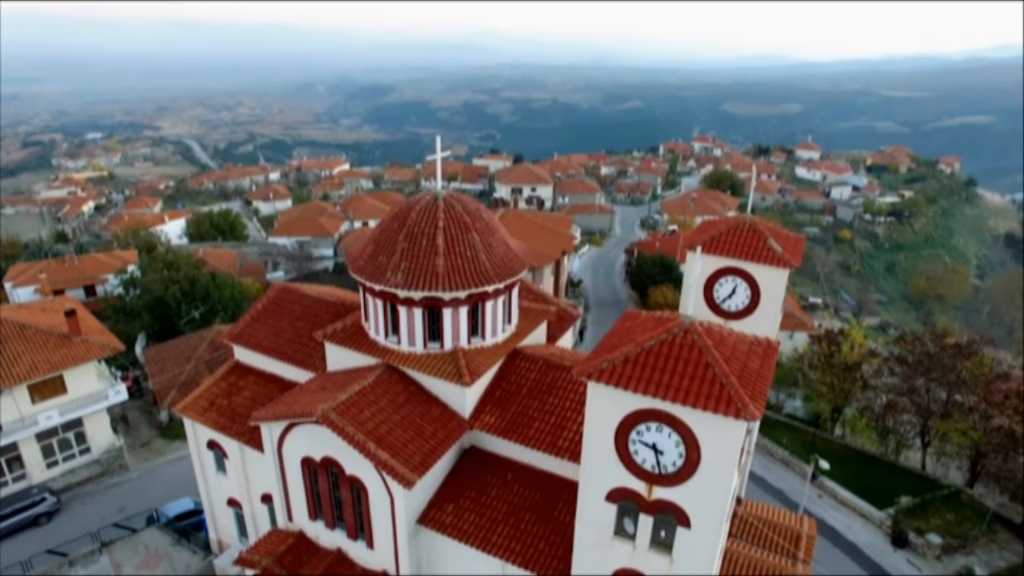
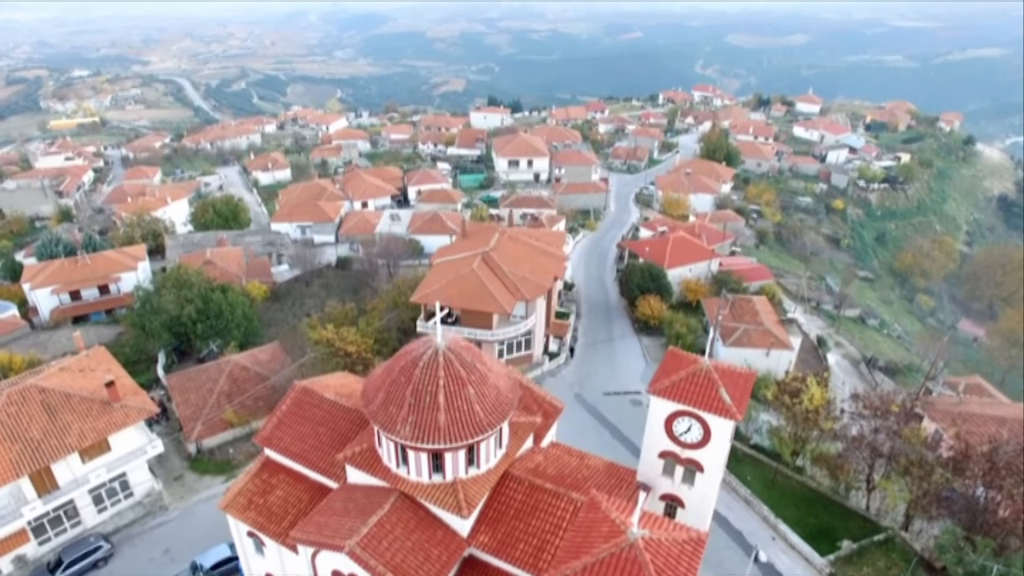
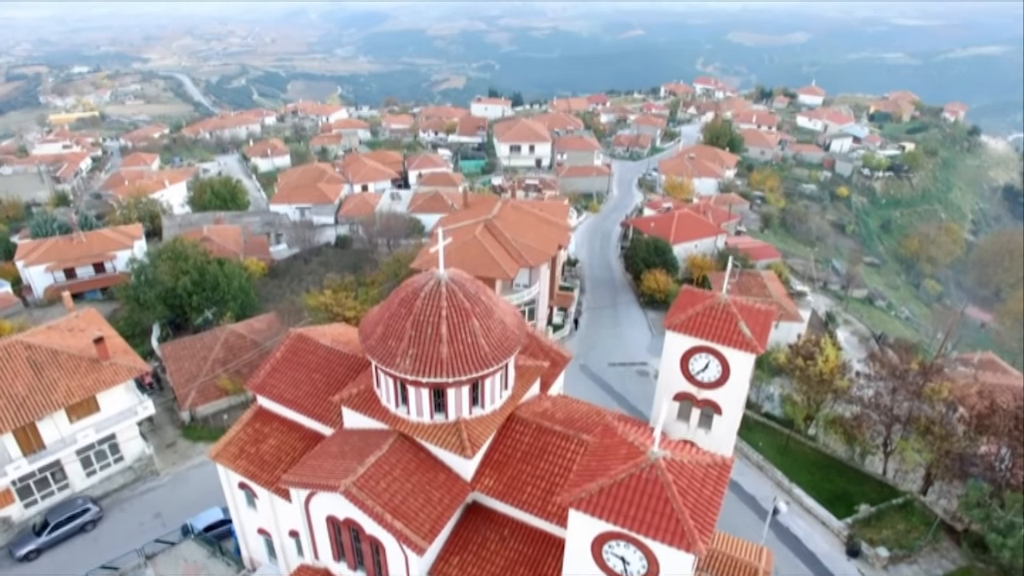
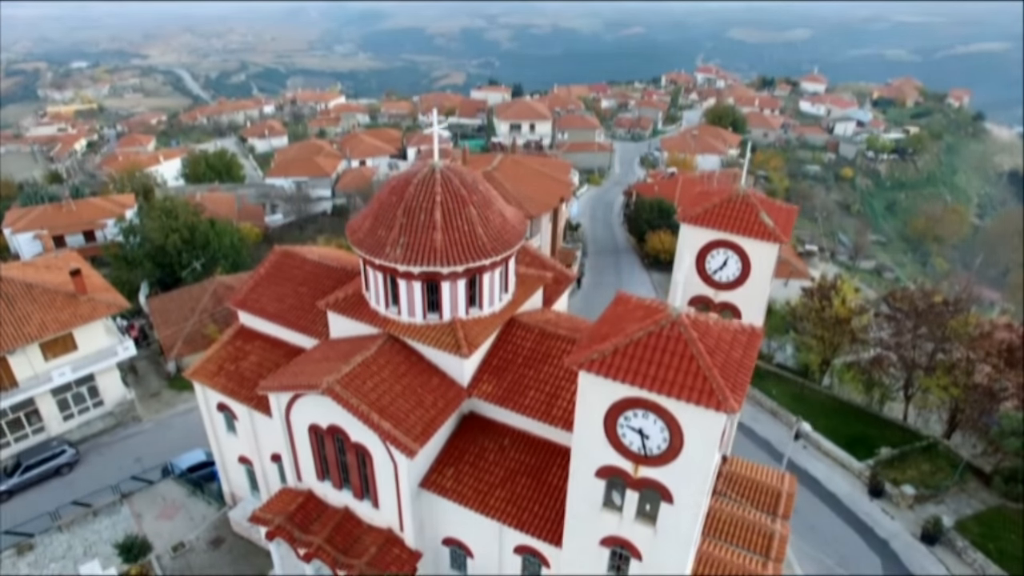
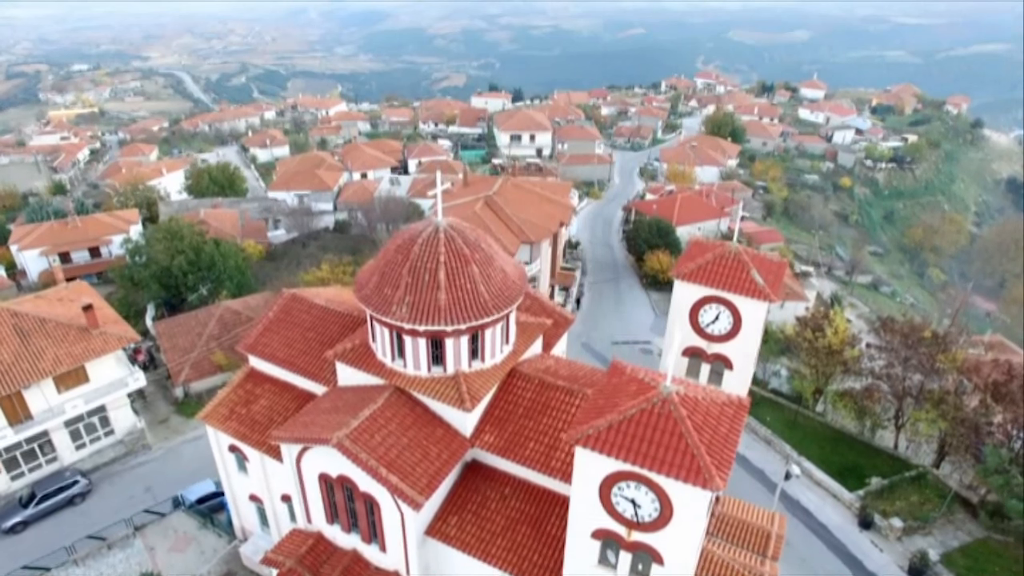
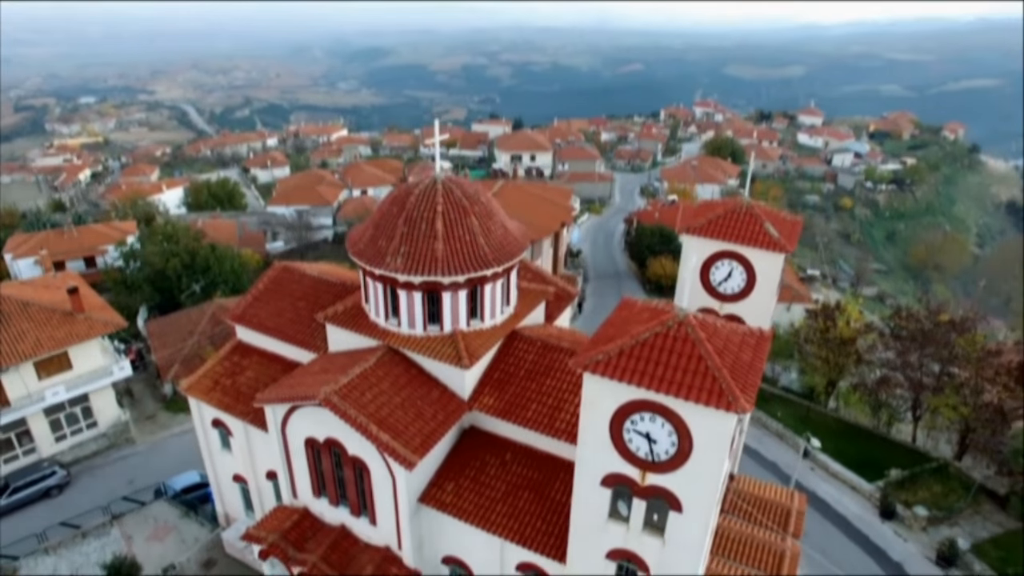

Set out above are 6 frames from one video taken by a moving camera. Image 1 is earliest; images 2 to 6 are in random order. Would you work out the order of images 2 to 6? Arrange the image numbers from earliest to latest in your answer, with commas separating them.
6, 4, 5, 3, 2
